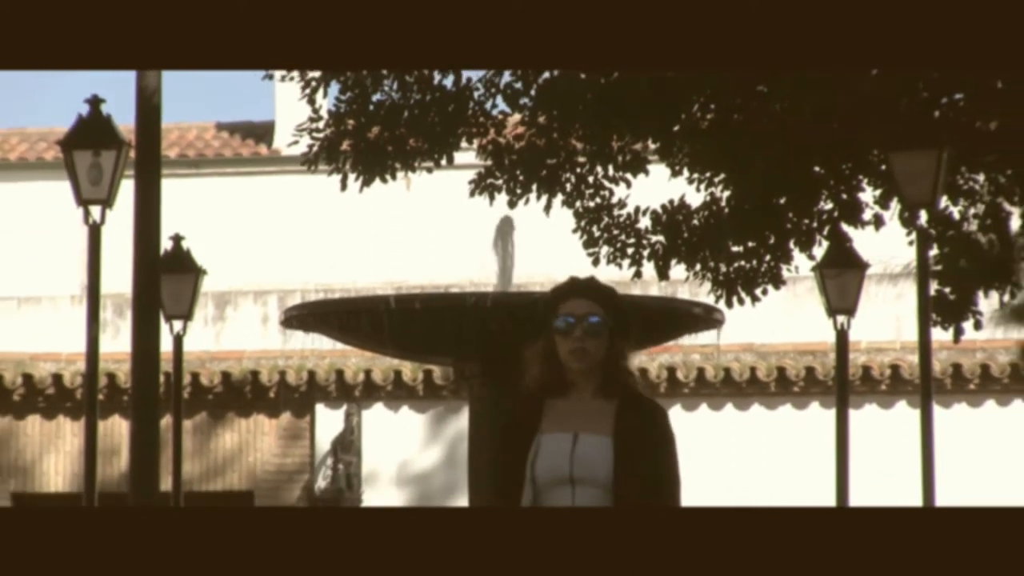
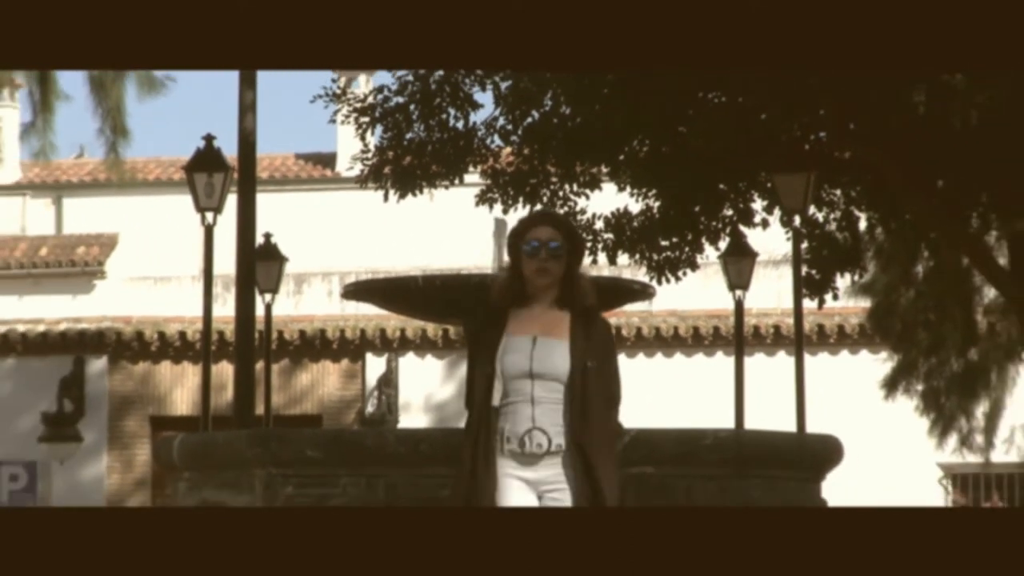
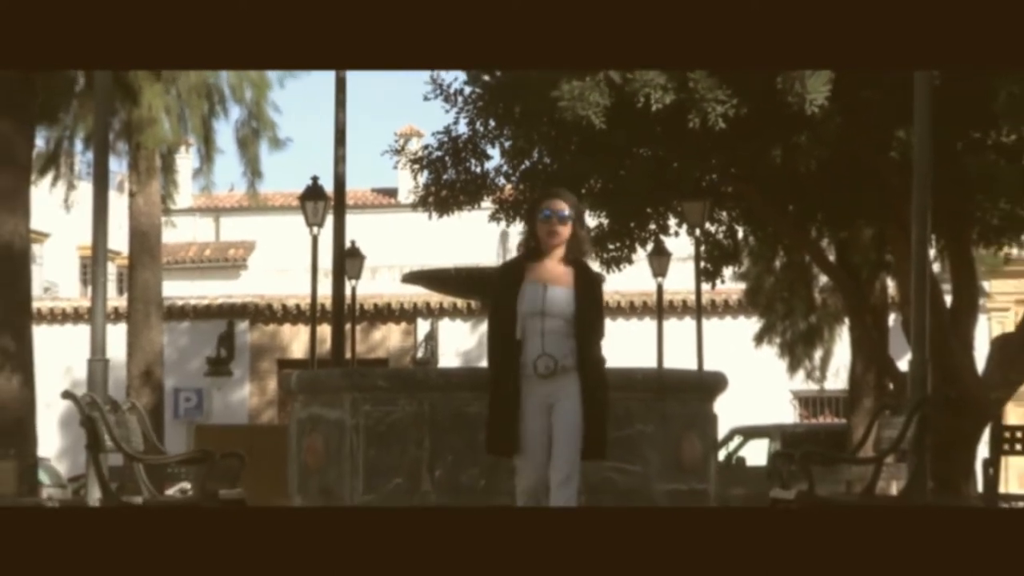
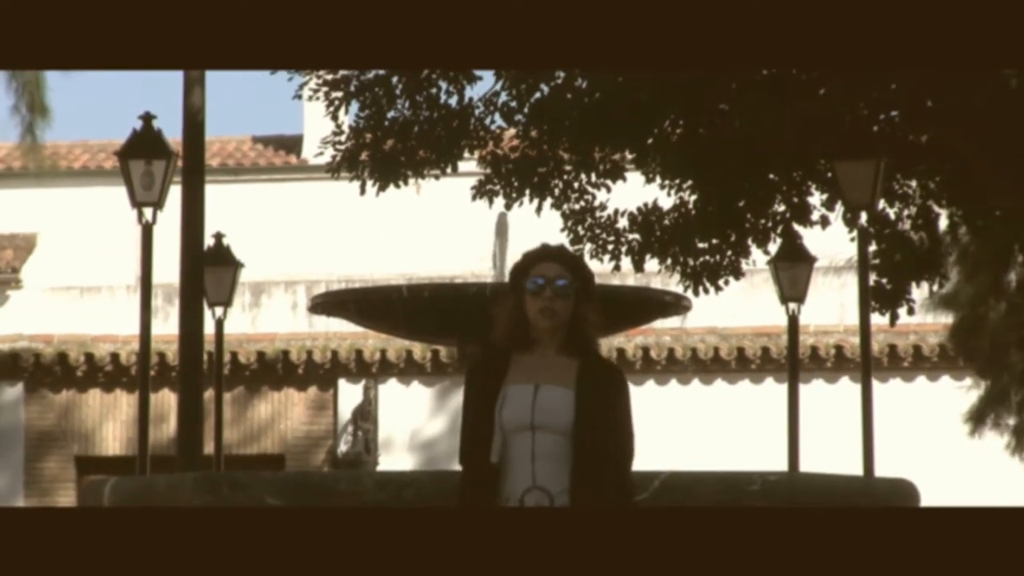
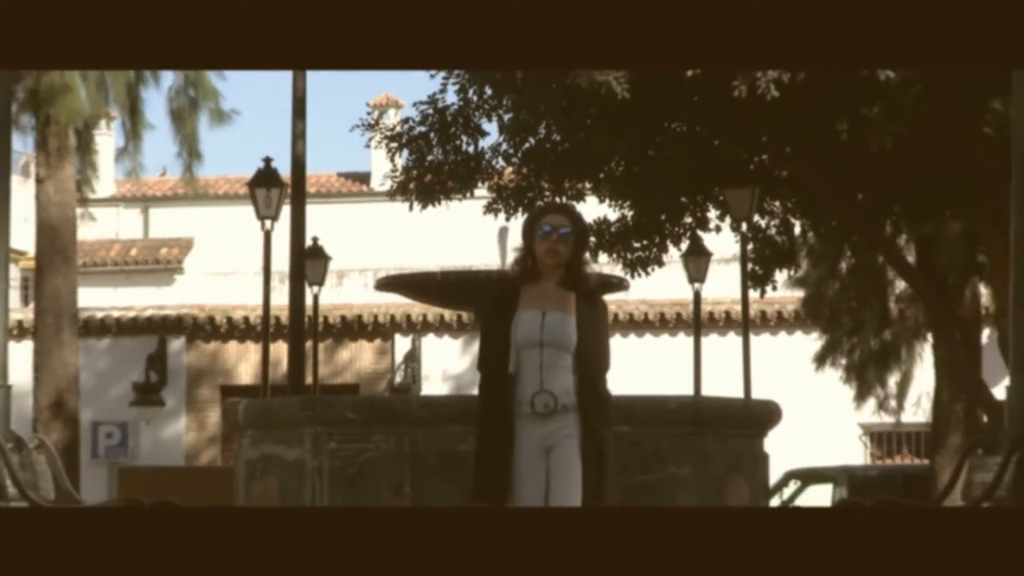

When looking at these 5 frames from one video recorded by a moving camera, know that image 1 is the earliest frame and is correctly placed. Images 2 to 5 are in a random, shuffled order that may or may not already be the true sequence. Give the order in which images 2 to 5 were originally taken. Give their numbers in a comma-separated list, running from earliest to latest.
4, 2, 5, 3
